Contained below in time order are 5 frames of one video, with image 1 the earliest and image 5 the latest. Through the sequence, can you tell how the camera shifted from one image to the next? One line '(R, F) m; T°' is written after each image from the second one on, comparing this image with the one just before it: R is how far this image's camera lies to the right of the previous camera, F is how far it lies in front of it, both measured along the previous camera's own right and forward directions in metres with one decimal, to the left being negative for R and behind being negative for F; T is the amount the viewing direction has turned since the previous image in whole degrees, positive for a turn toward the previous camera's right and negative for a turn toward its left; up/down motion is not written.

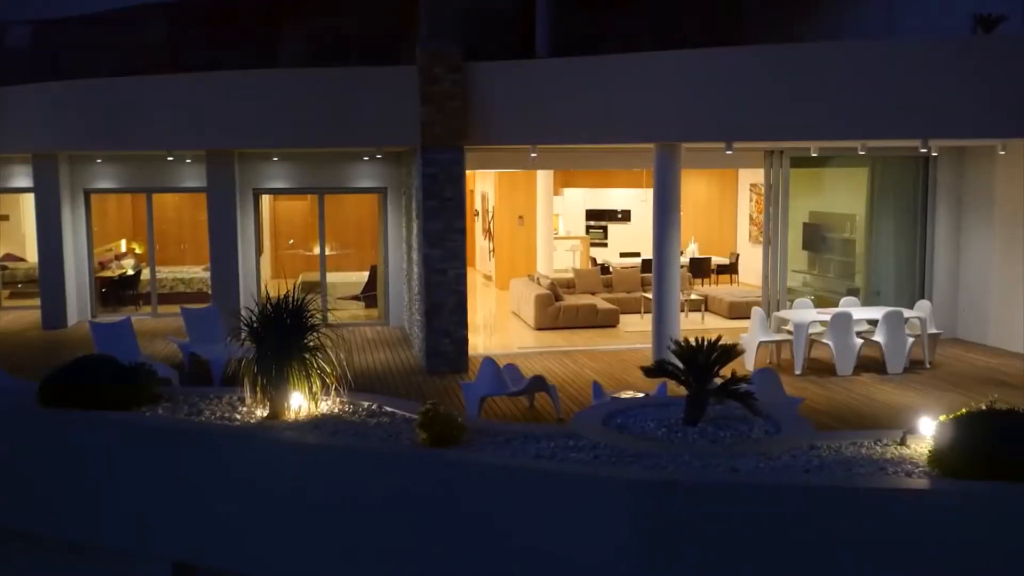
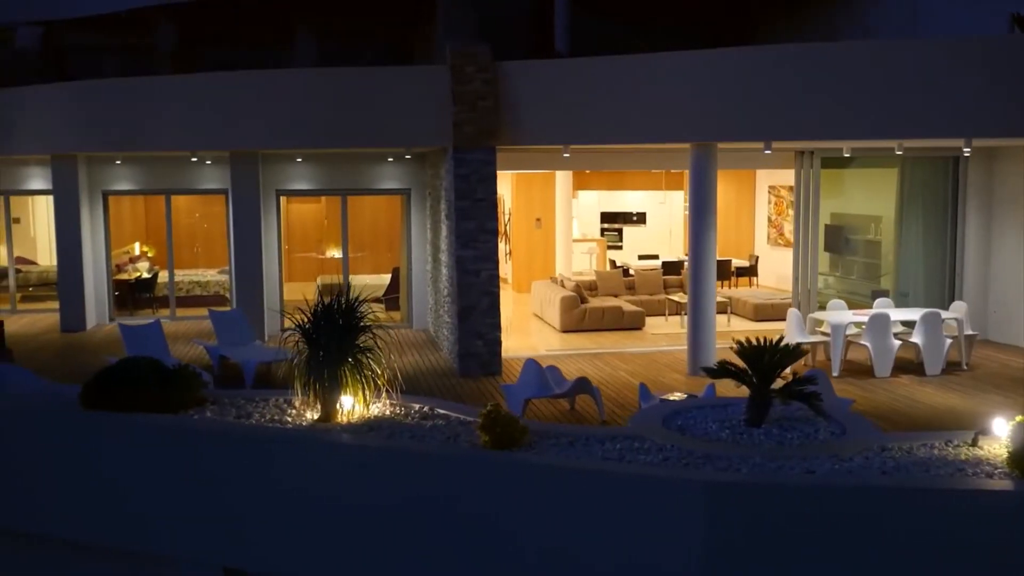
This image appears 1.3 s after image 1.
(-0.4, +0.1) m; 0°
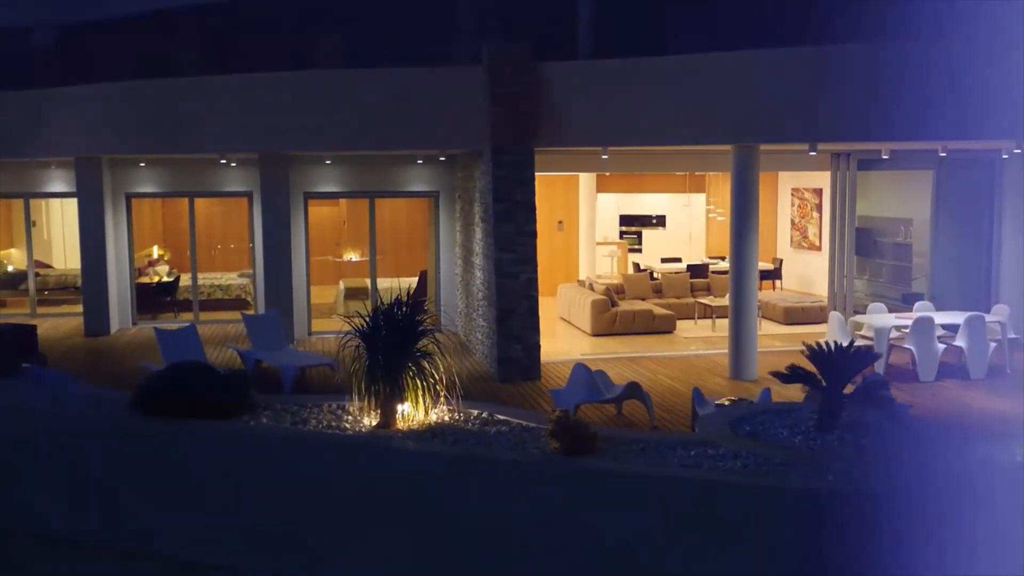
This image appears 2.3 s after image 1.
(-0.5, +0.1) m; 0°
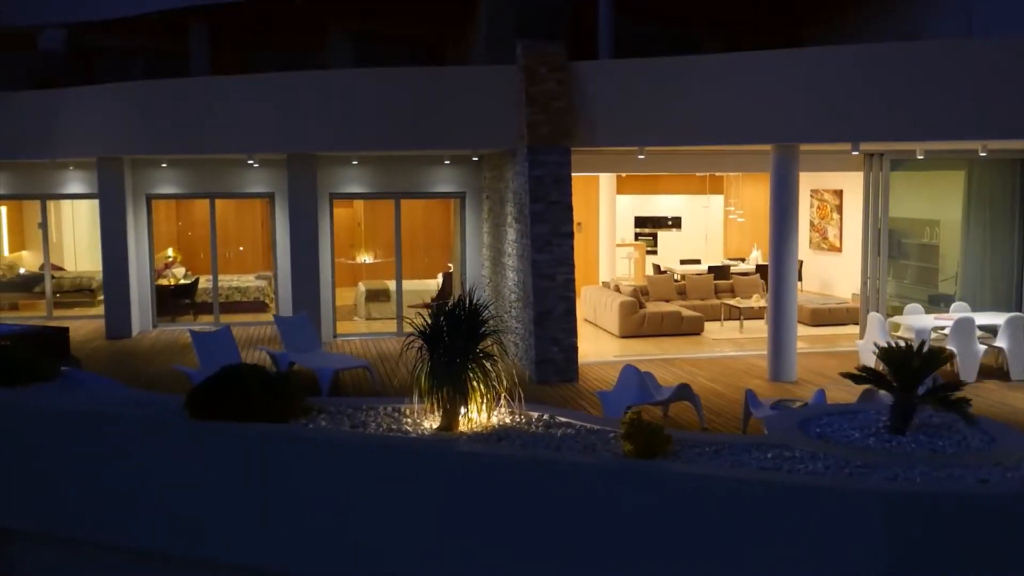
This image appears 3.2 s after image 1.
(-0.5, +0.1) m; +1°
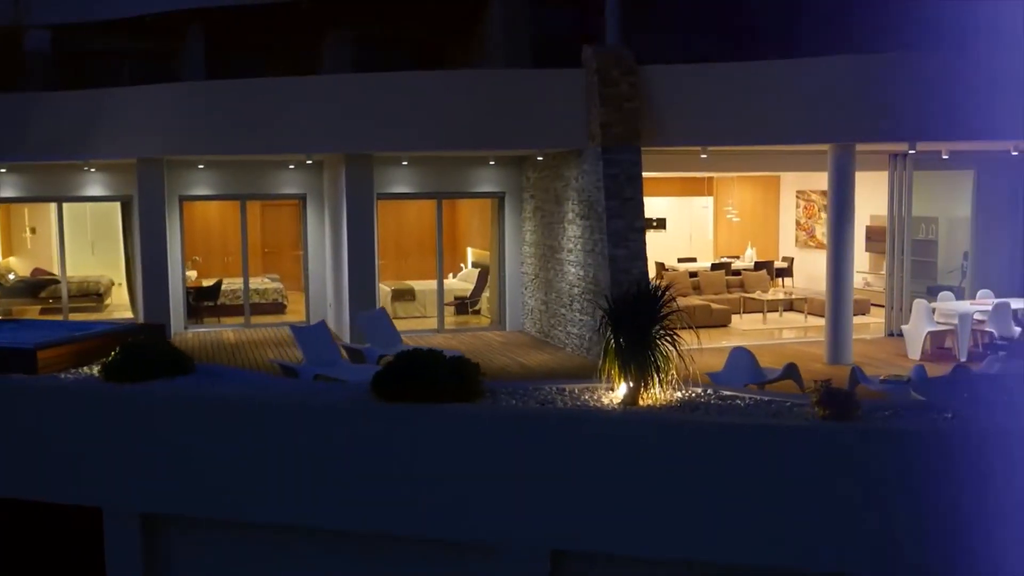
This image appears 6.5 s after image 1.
(-2.1, -0.4) m; +6°
